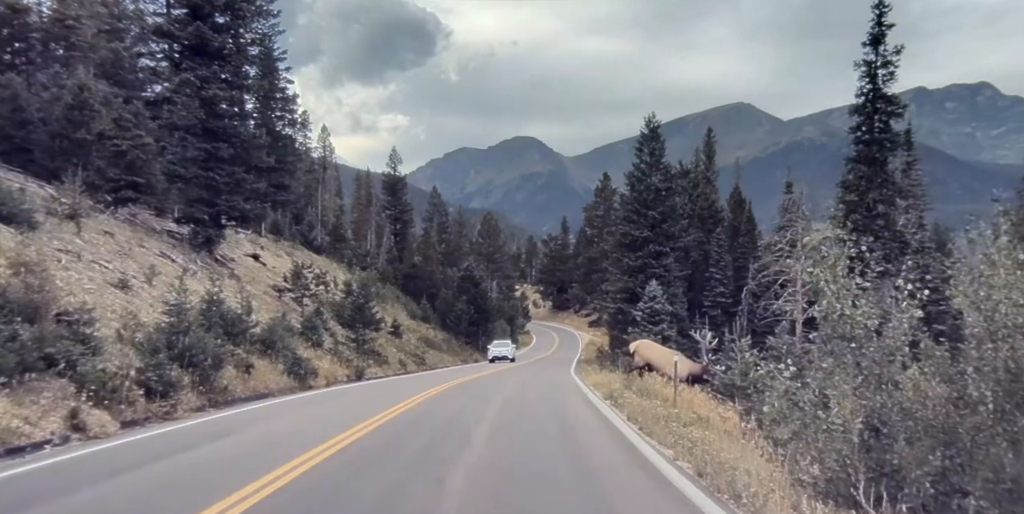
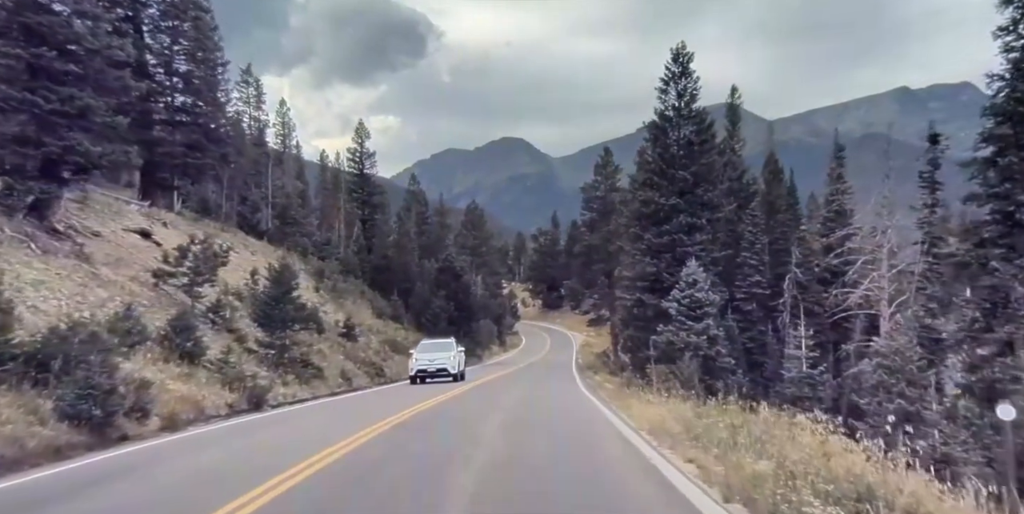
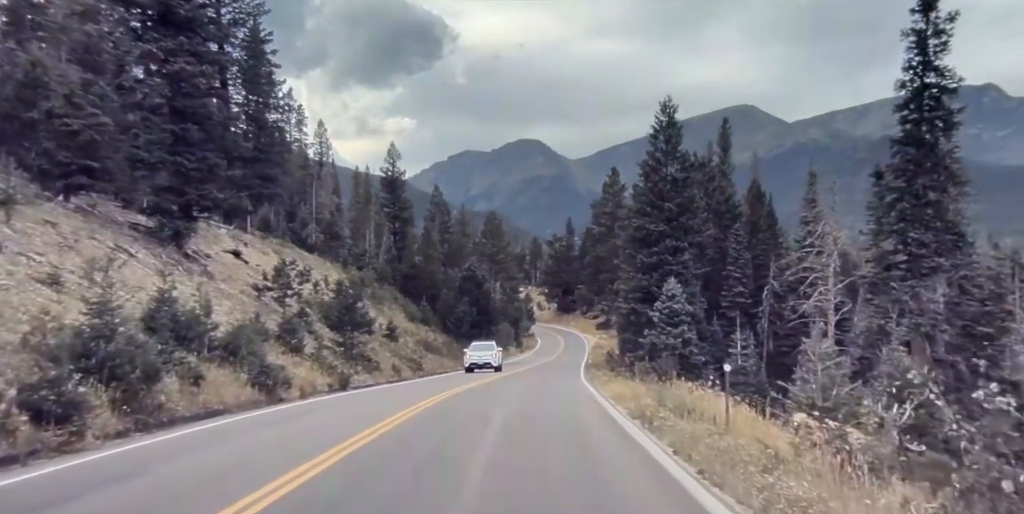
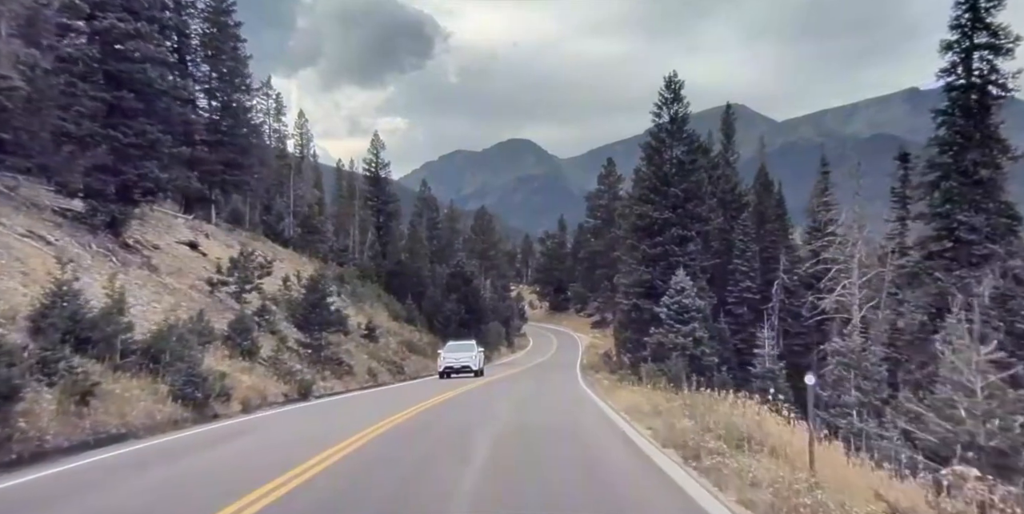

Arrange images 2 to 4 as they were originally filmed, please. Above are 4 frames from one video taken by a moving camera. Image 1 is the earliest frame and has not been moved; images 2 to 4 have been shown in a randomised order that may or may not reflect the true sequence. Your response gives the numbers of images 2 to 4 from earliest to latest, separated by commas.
3, 4, 2
